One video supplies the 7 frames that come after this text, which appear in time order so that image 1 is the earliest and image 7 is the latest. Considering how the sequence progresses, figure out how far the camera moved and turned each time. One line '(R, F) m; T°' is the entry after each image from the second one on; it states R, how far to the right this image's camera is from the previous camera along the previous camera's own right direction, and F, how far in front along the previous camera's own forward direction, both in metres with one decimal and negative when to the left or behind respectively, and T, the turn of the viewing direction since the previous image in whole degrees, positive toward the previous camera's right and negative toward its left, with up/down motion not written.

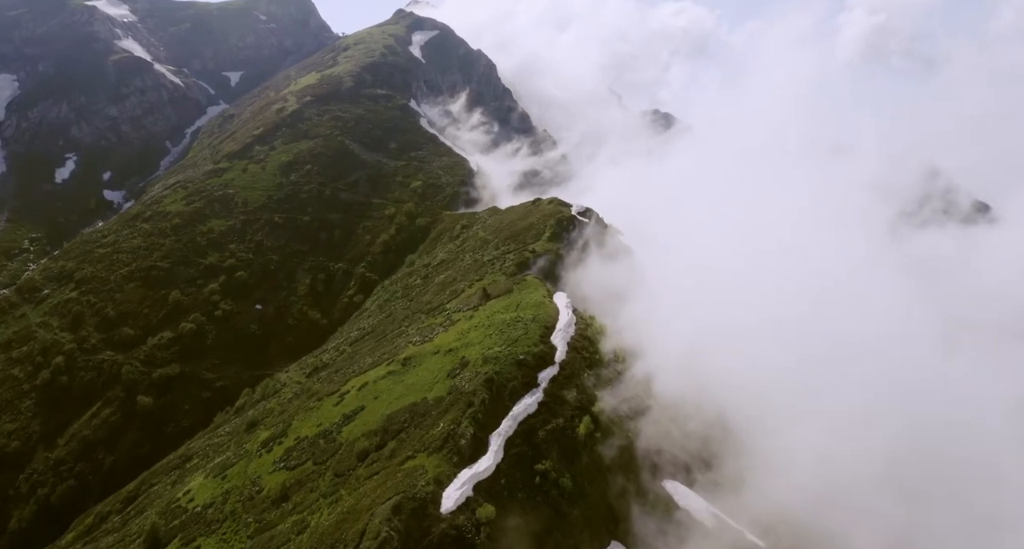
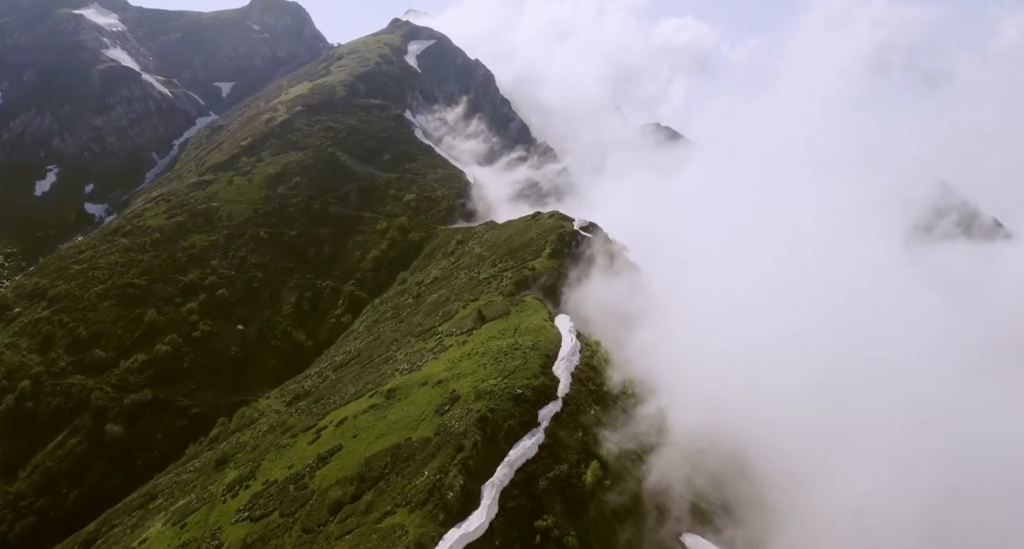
(+0.2, +8.9) m; 0°
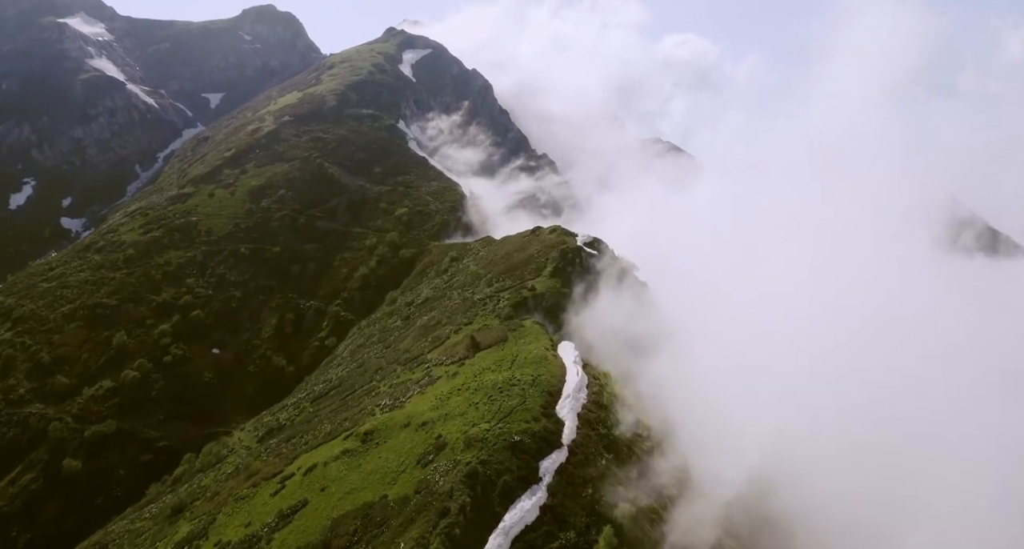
(+0.3, +10.4) m; 0°
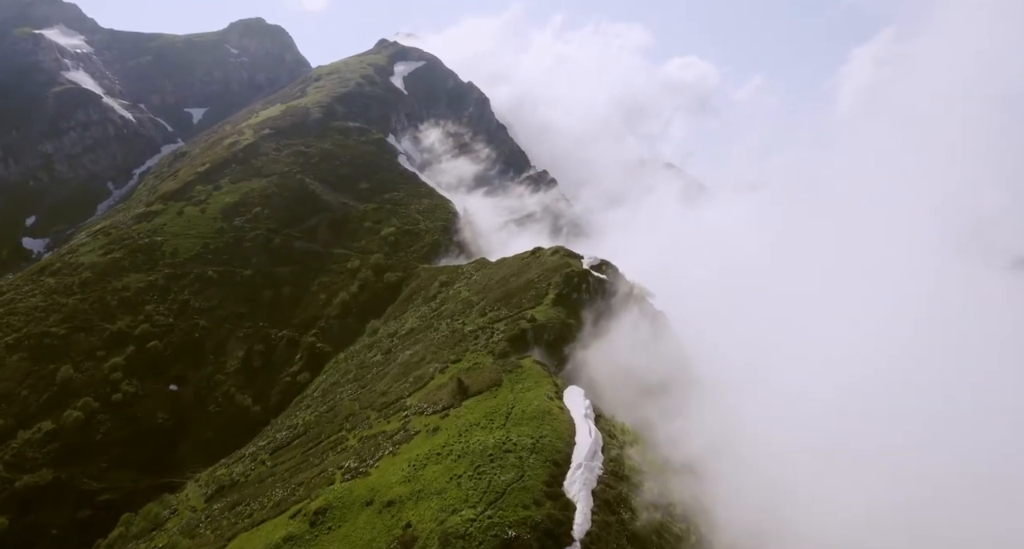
(+0.3, +14.4) m; 0°
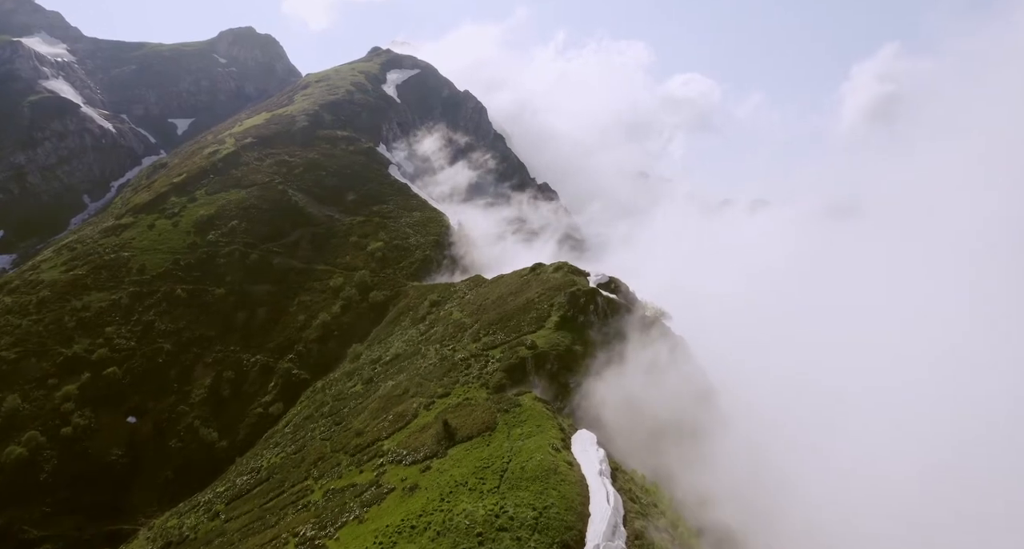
(+0.2, +11.5) m; 0°
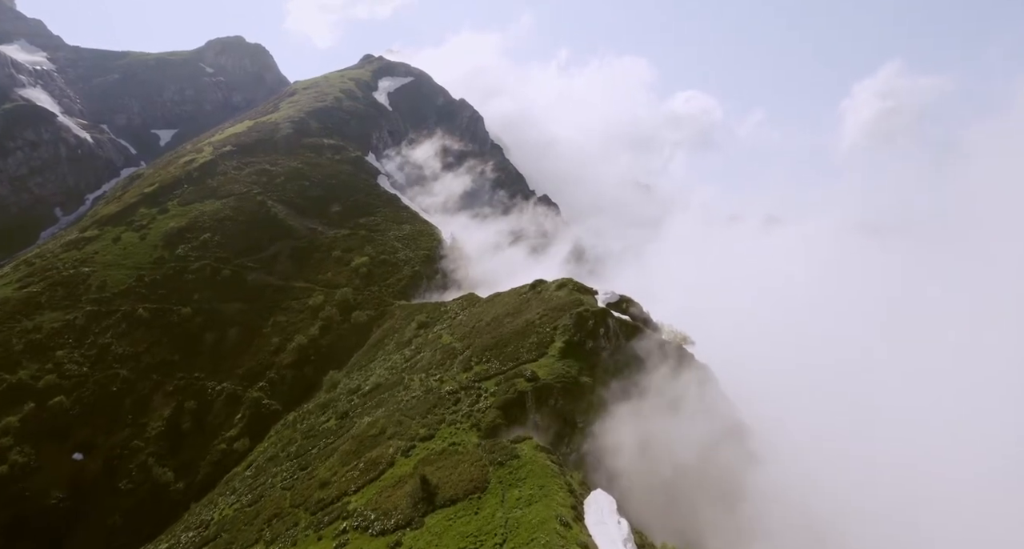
(+0.2, +11.4) m; 0°
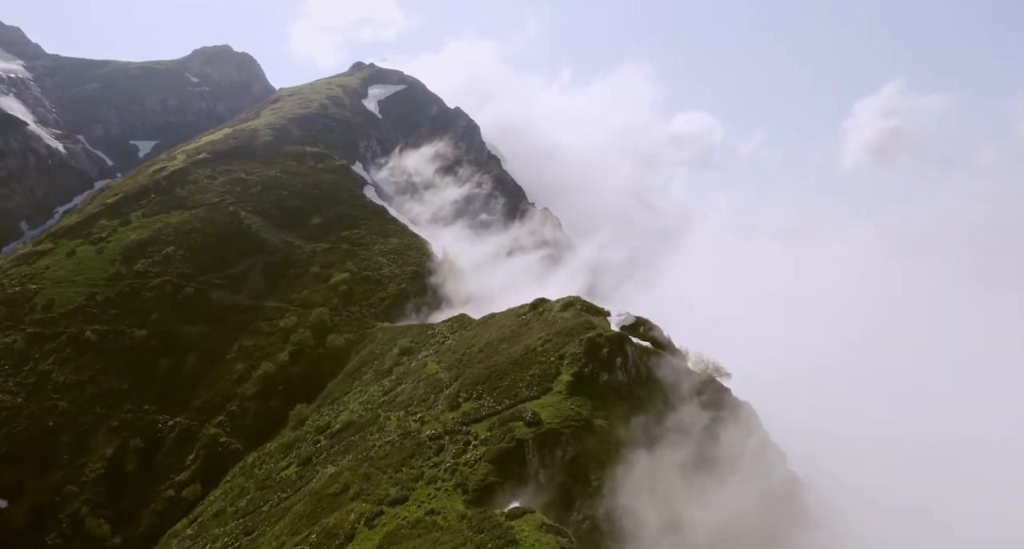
(+0.1, +12.3) m; 0°
